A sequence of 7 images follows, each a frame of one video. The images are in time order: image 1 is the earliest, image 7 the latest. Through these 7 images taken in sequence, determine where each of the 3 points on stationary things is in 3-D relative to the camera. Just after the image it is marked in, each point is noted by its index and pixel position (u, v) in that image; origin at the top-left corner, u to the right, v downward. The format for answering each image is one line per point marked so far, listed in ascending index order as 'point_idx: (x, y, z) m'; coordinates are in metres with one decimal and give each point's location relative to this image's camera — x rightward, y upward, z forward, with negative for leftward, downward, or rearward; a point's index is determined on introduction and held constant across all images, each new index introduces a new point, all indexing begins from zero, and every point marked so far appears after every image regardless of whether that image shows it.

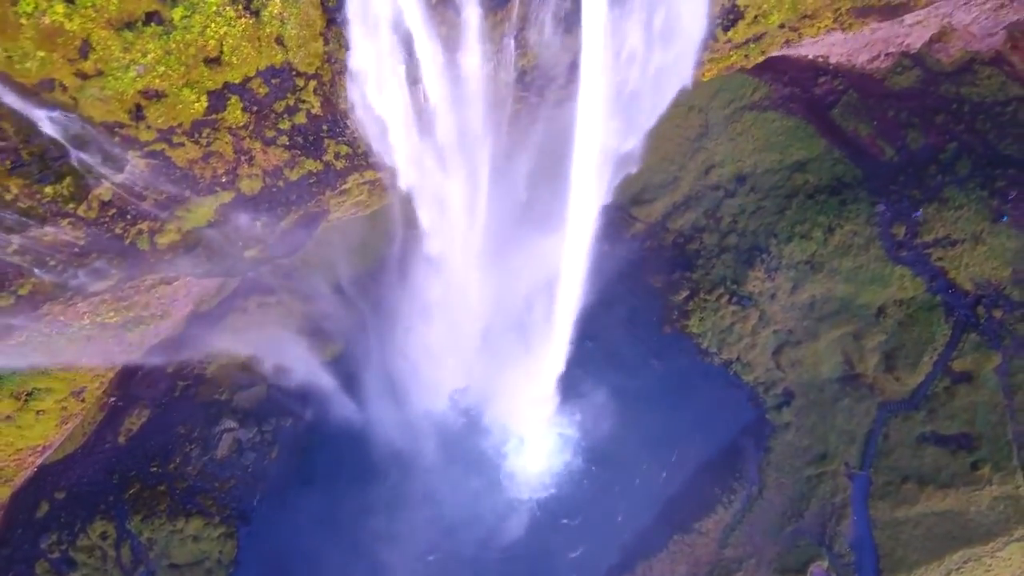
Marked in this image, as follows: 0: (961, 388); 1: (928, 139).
0: (+10.6, -2.4, +15.0) m
1: (+10.3, +3.7, +15.6) m
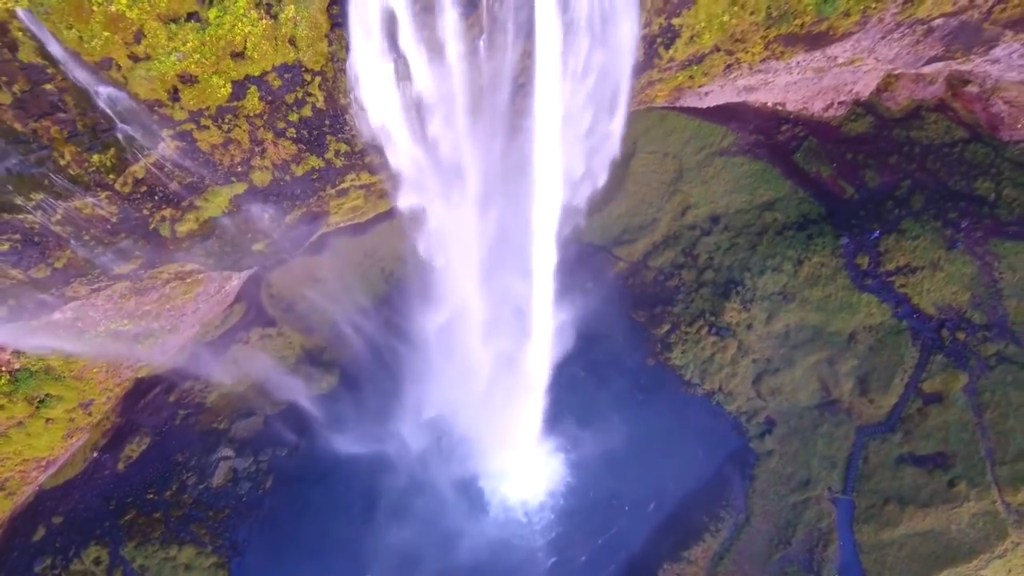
0: (+10.4, -3.0, +15.6) m
1: (+10.0, +2.9, +16.9) m
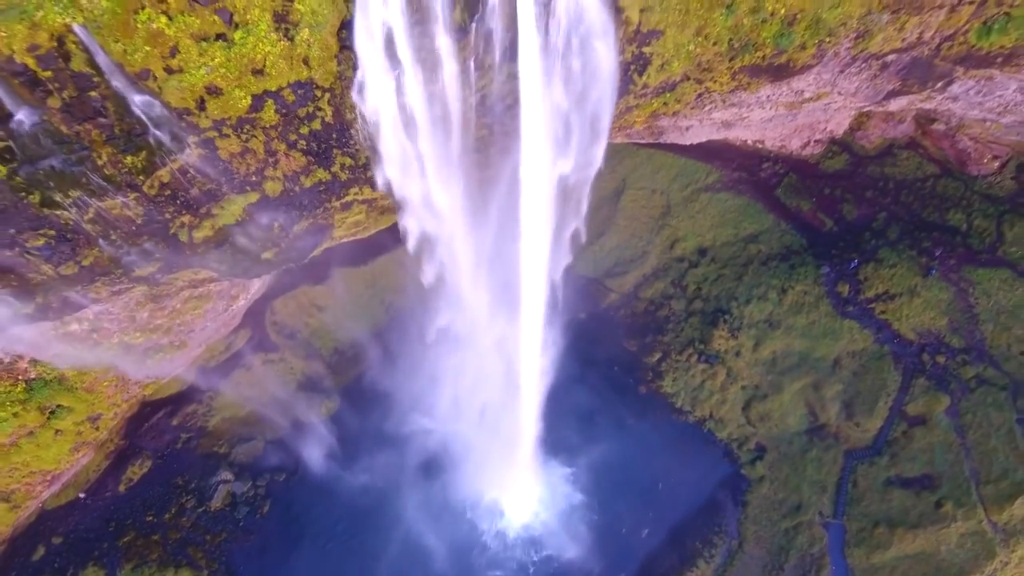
0: (+10.2, -3.6, +16.0) m
1: (+9.8, +2.2, +17.8) m
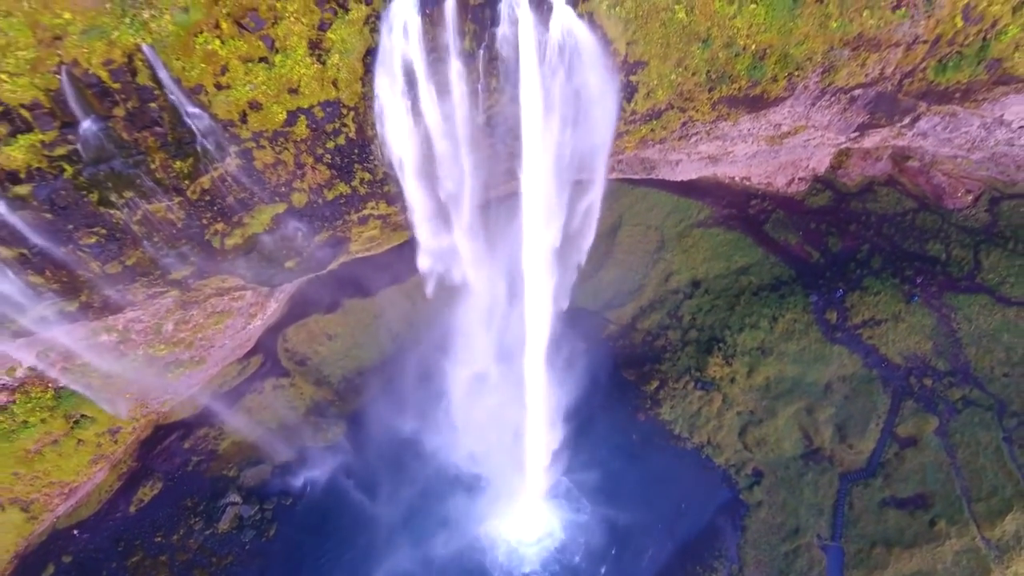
0: (+10.3, -4.2, +16.4) m
1: (+9.9, +1.3, +18.8) m
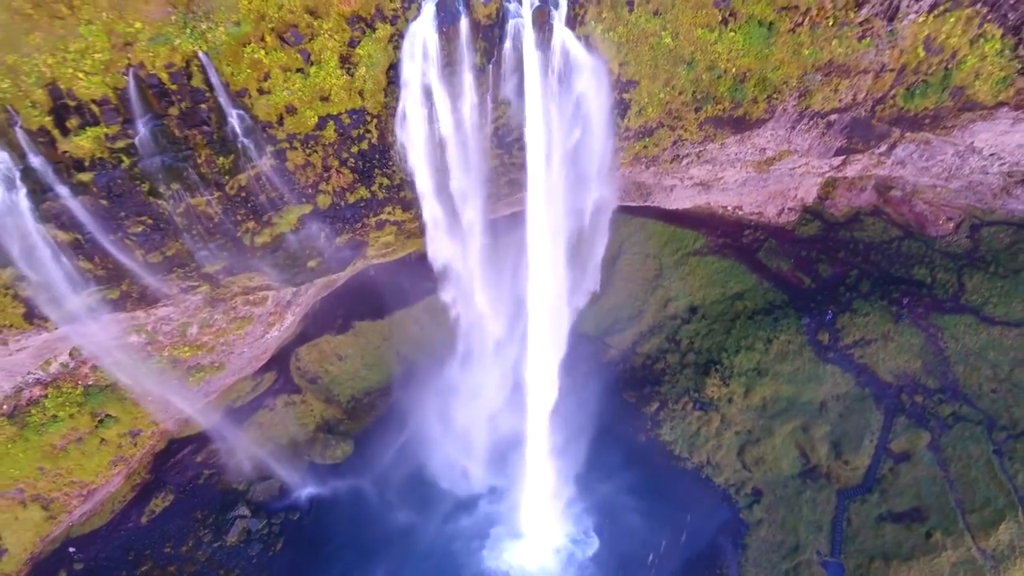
0: (+10.4, -4.8, +16.8) m
1: (+10.0, +0.6, +19.6) m
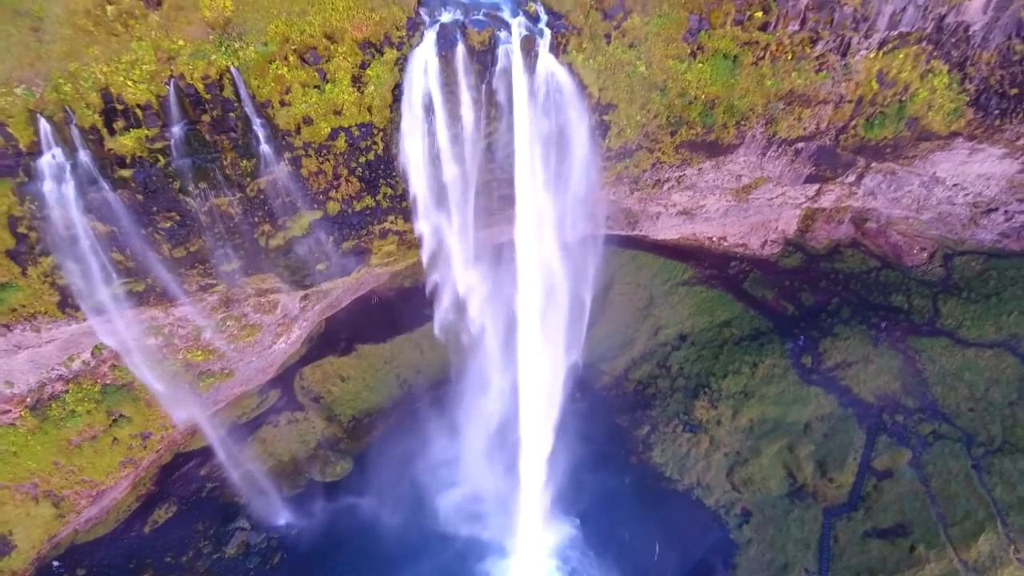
0: (+10.2, -5.3, +17.3) m
1: (+9.9, -0.3, +20.6) m
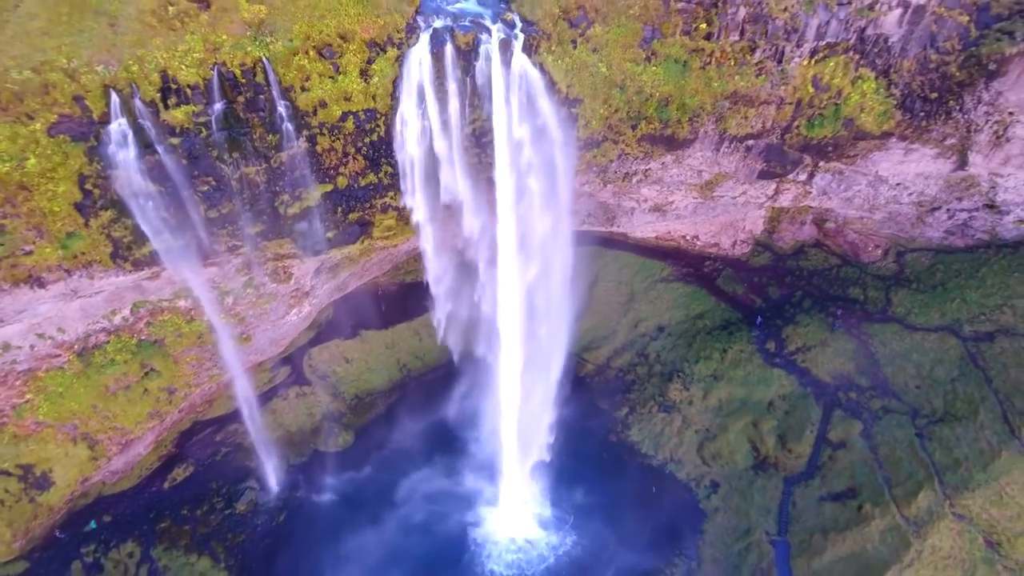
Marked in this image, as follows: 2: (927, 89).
0: (+9.8, -4.9, +18.9) m
1: (+9.5, -0.1, +22.4) m
2: (+11.2, +5.3, +17.0) m
